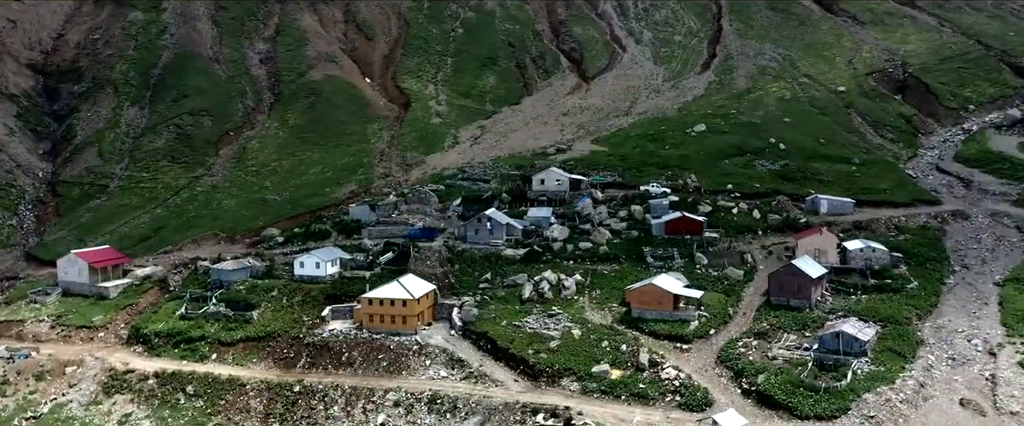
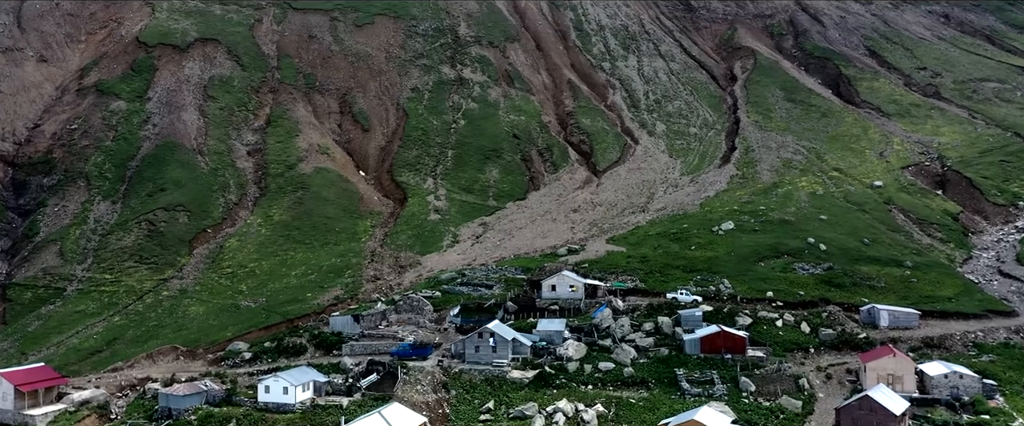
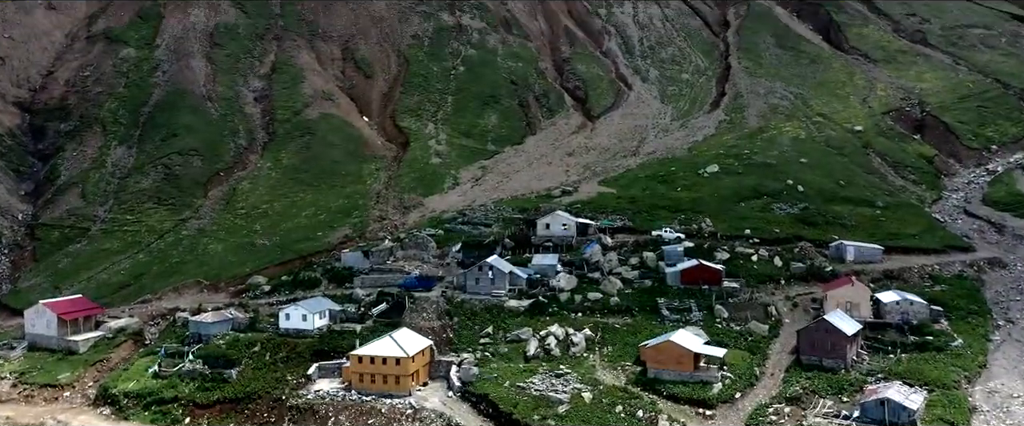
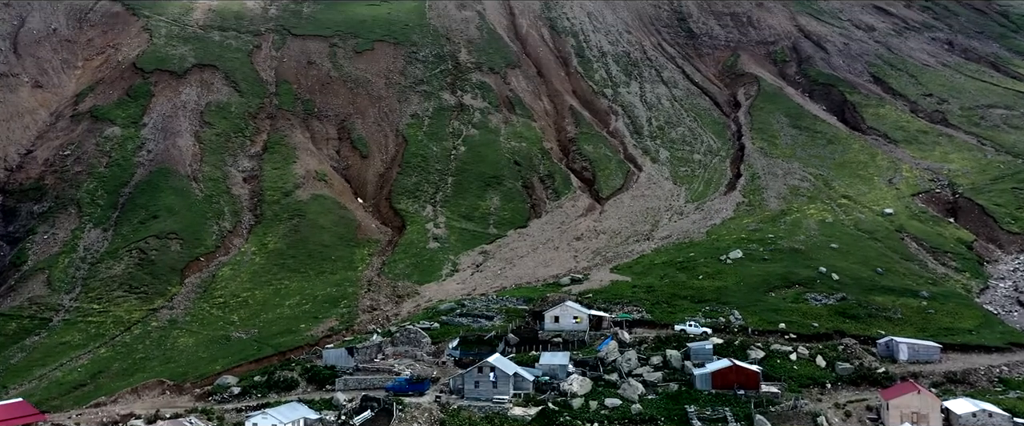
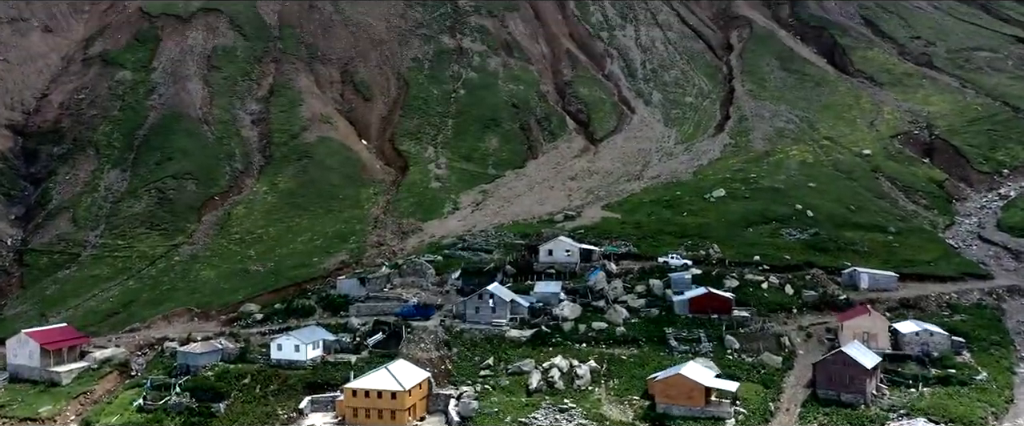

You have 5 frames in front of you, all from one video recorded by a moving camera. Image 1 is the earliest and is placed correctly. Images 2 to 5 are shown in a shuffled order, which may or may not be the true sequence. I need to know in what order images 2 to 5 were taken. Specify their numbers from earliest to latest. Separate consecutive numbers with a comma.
3, 5, 2, 4
